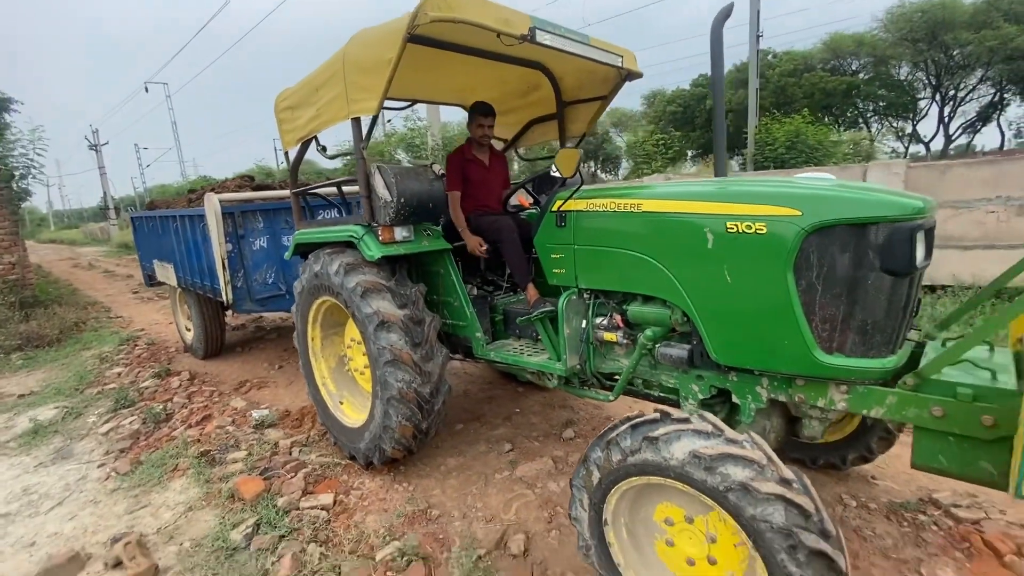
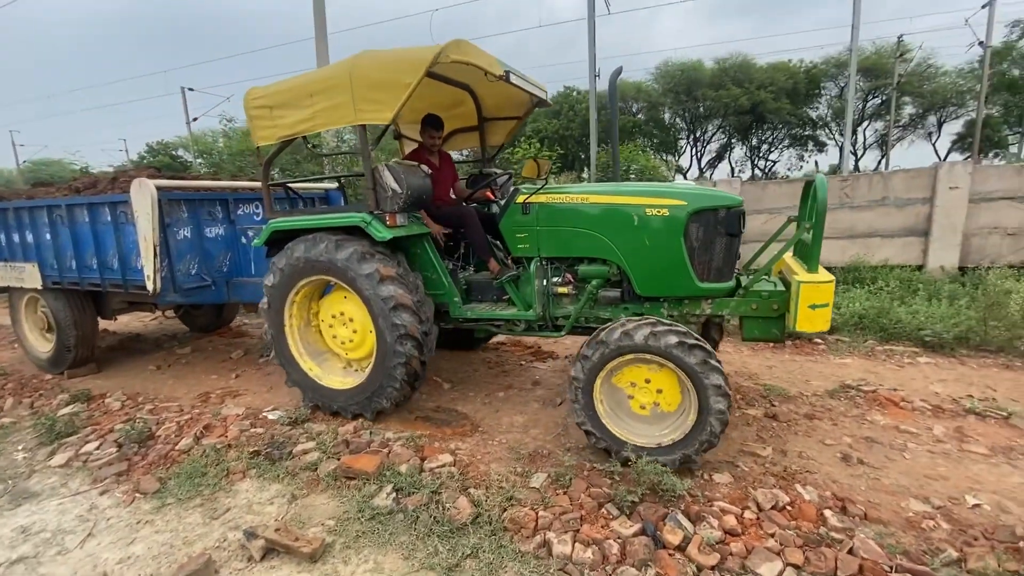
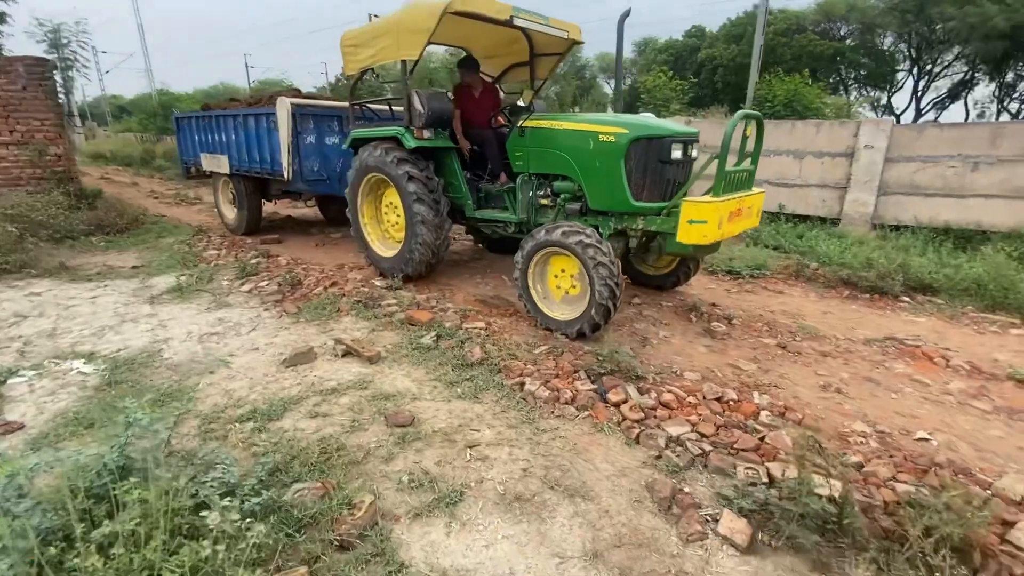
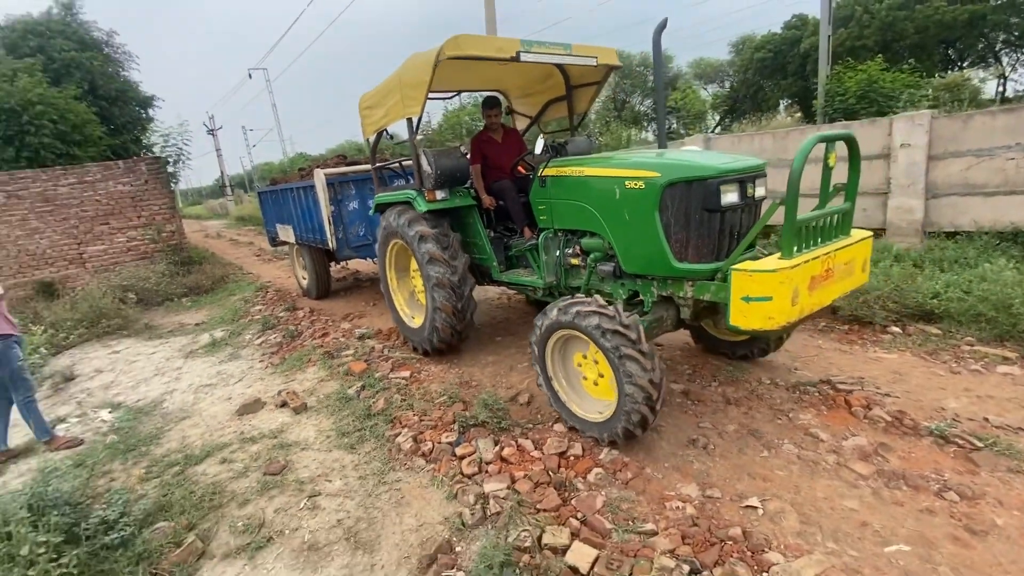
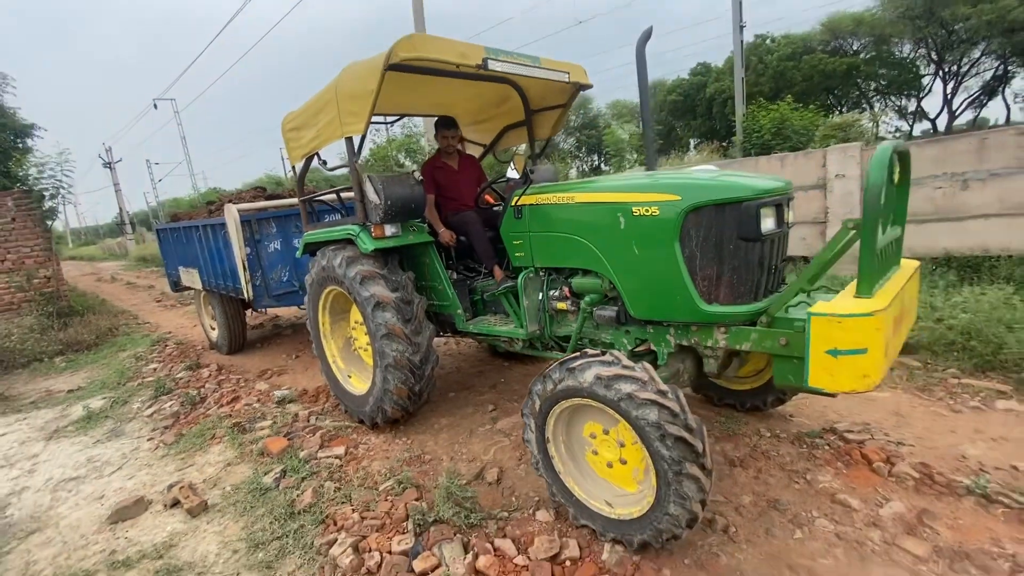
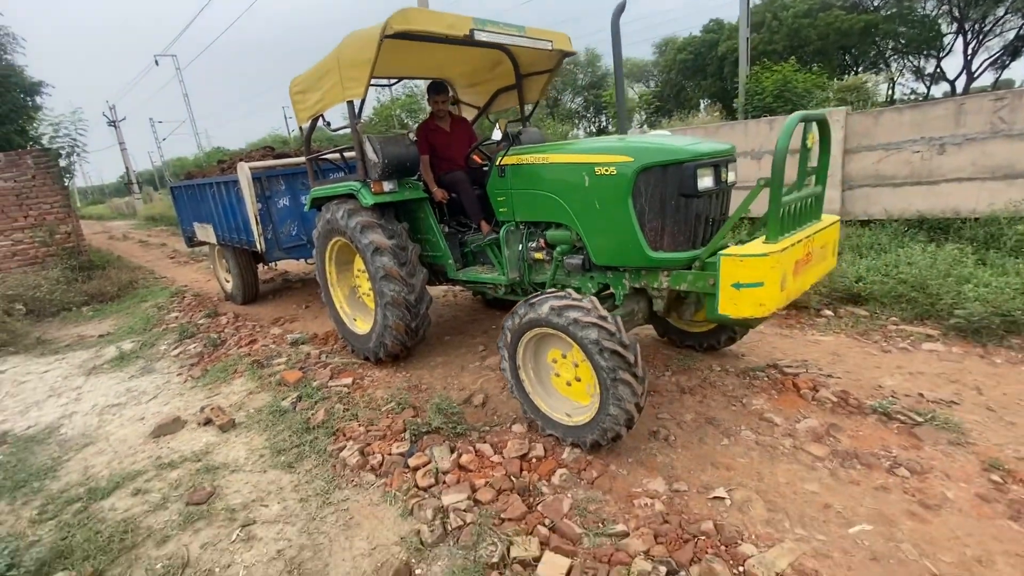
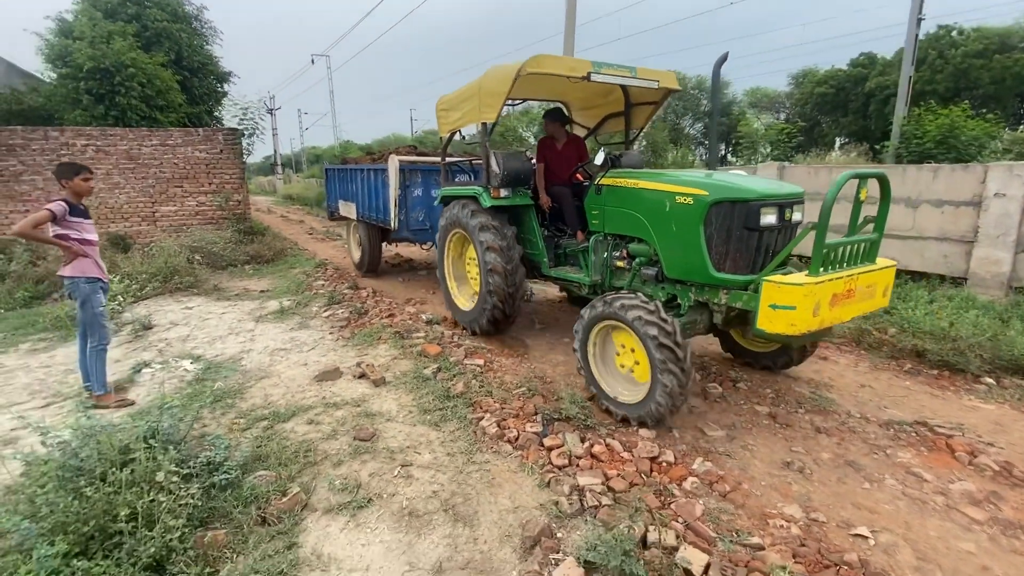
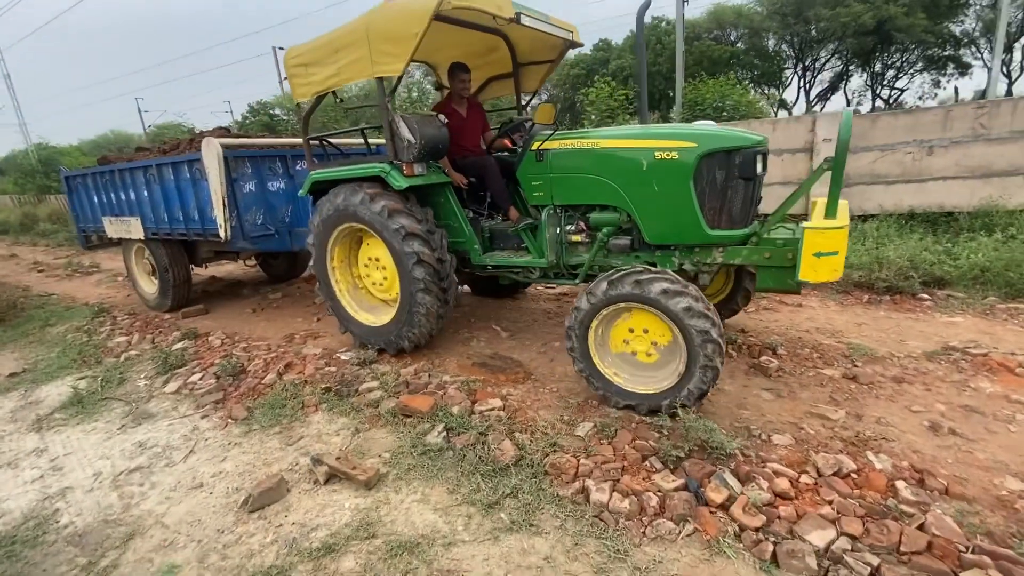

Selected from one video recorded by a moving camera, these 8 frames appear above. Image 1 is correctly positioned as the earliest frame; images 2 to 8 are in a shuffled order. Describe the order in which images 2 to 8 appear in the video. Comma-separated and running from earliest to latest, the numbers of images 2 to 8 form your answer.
5, 6, 4, 7, 3, 8, 2
